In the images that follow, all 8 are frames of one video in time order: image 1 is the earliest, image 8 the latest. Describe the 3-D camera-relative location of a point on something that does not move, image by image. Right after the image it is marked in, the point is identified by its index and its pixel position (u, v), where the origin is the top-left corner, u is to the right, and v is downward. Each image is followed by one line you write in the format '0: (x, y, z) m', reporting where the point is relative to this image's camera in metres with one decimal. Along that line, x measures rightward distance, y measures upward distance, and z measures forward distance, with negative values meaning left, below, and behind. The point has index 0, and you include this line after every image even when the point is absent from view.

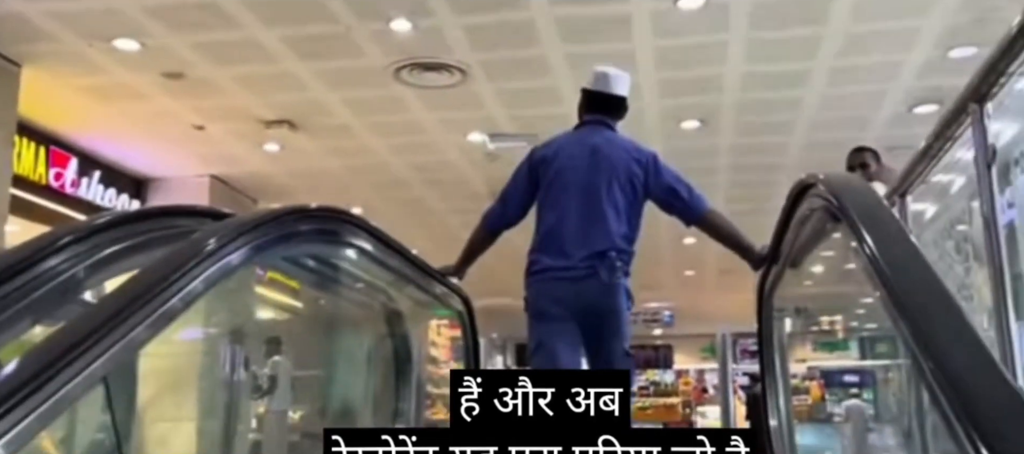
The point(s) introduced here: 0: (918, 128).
0: (+3.5, +0.9, +8.5) m
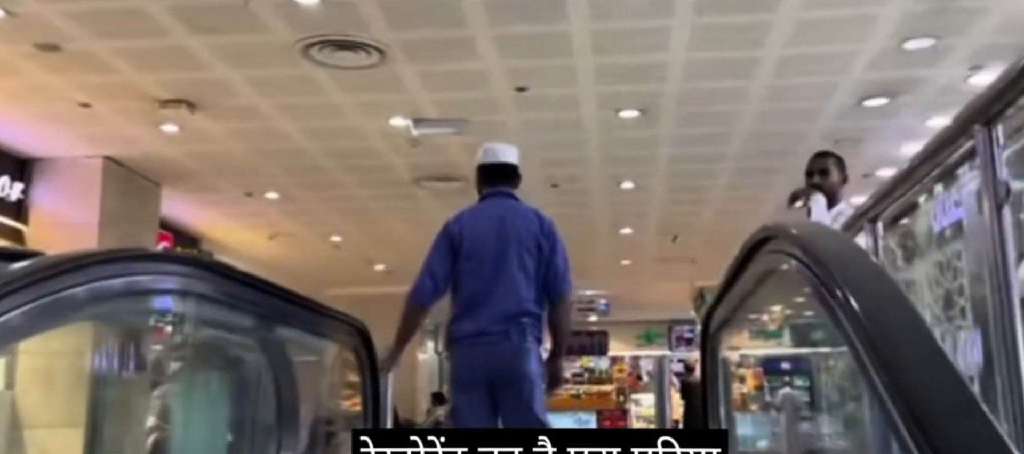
0: (+2.9, +0.9, +8.0) m
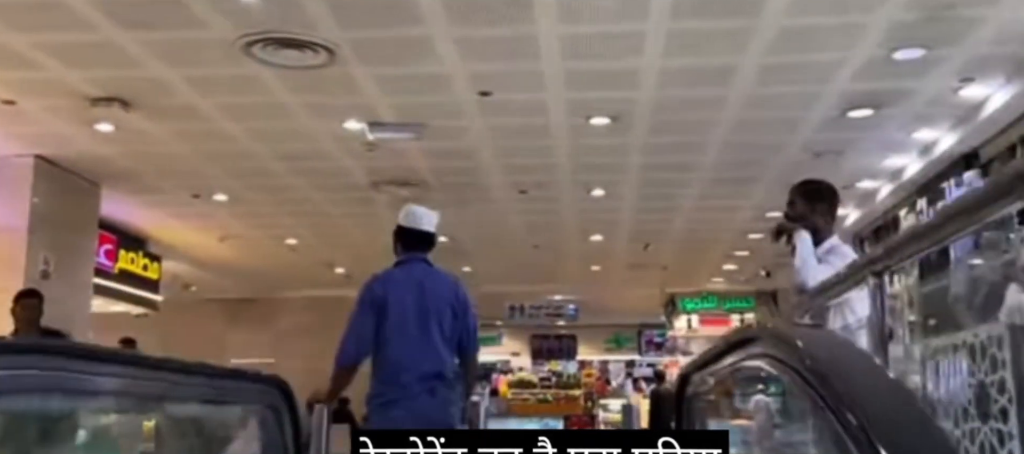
0: (+2.7, +0.7, +7.6) m
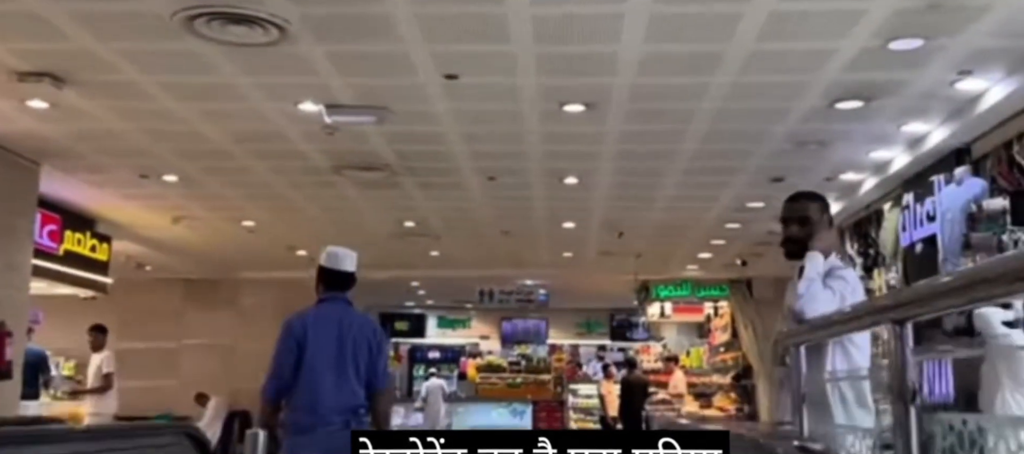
0: (+2.4, +0.8, +7.2) m
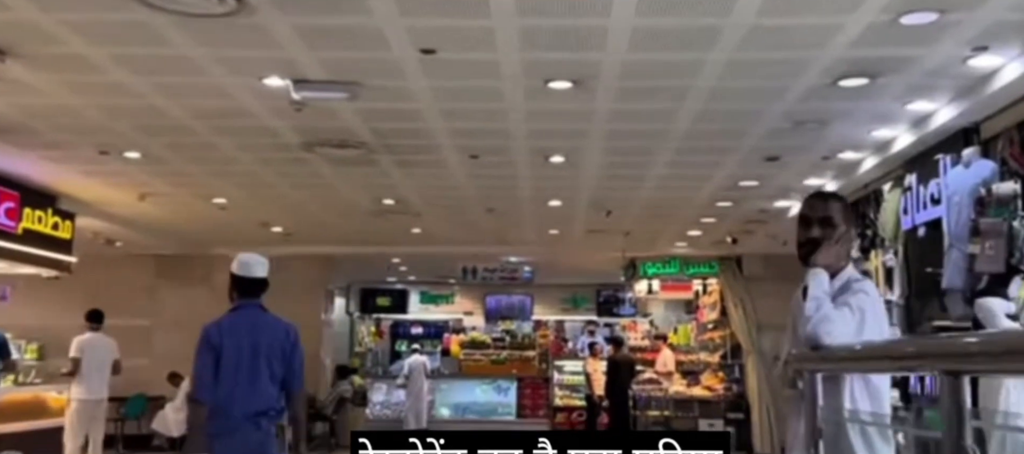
0: (+2.3, +0.9, +6.8) m
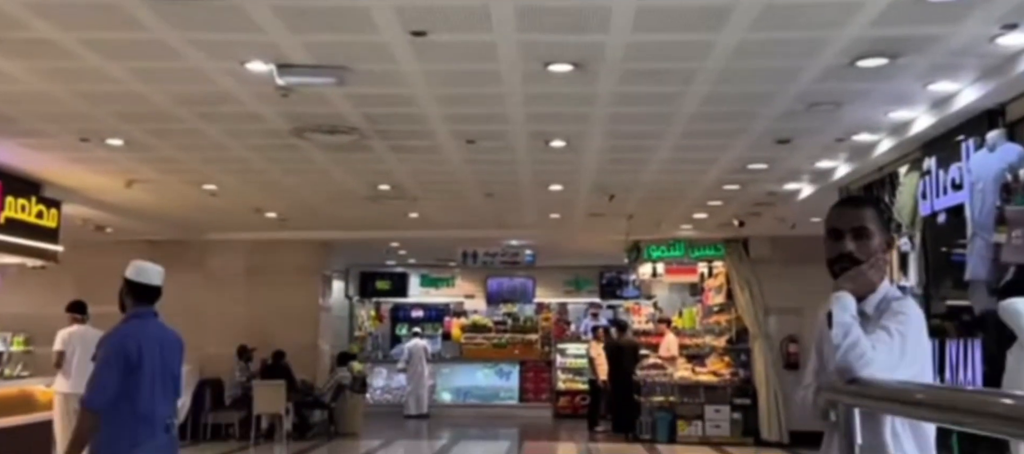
0: (+2.3, +0.9, +6.4) m
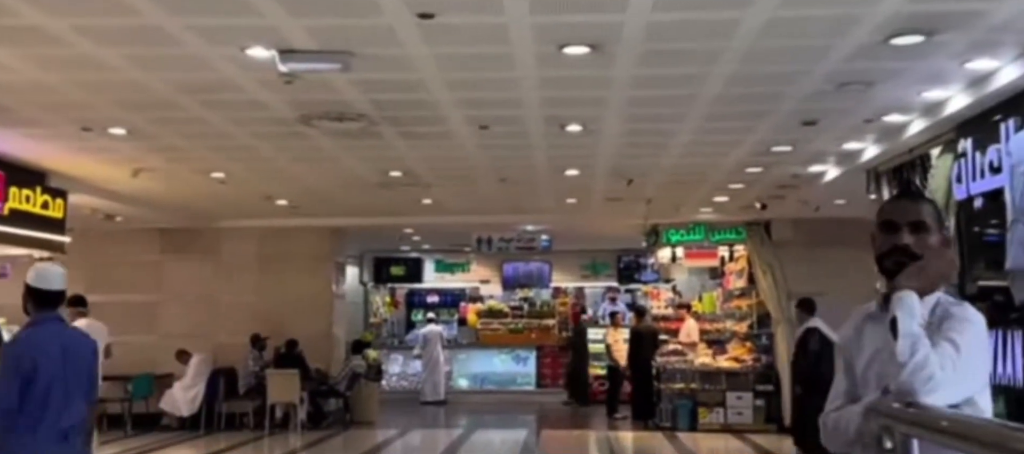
0: (+2.4, +1.0, +6.1) m
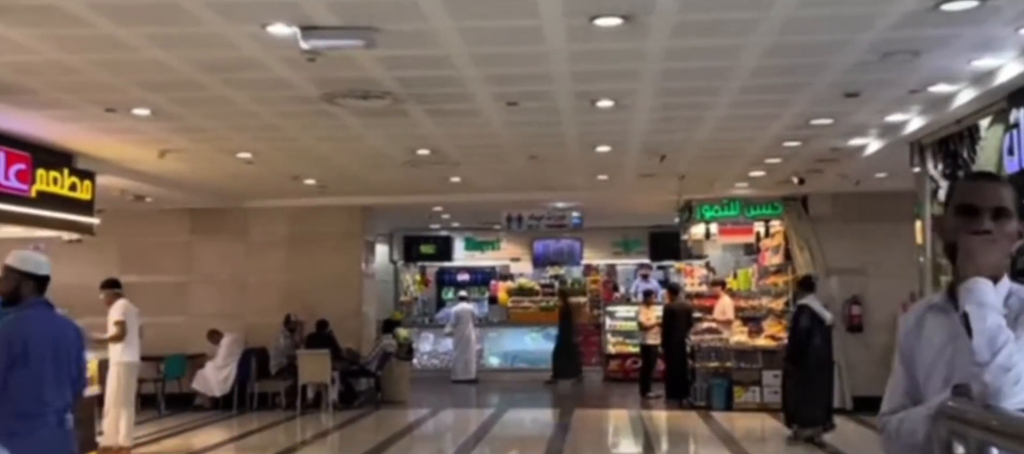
0: (+2.5, +1.2, +5.8) m
